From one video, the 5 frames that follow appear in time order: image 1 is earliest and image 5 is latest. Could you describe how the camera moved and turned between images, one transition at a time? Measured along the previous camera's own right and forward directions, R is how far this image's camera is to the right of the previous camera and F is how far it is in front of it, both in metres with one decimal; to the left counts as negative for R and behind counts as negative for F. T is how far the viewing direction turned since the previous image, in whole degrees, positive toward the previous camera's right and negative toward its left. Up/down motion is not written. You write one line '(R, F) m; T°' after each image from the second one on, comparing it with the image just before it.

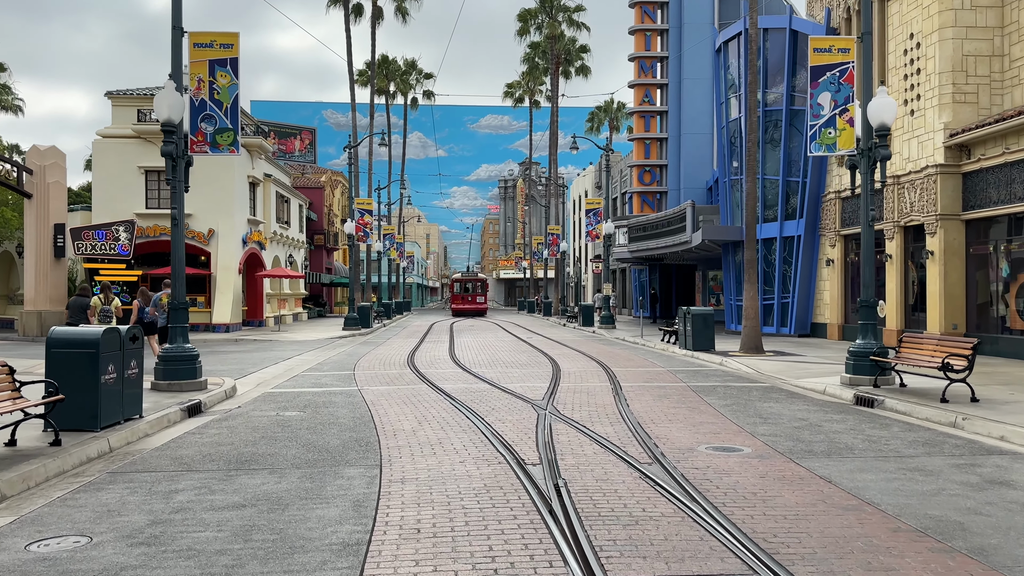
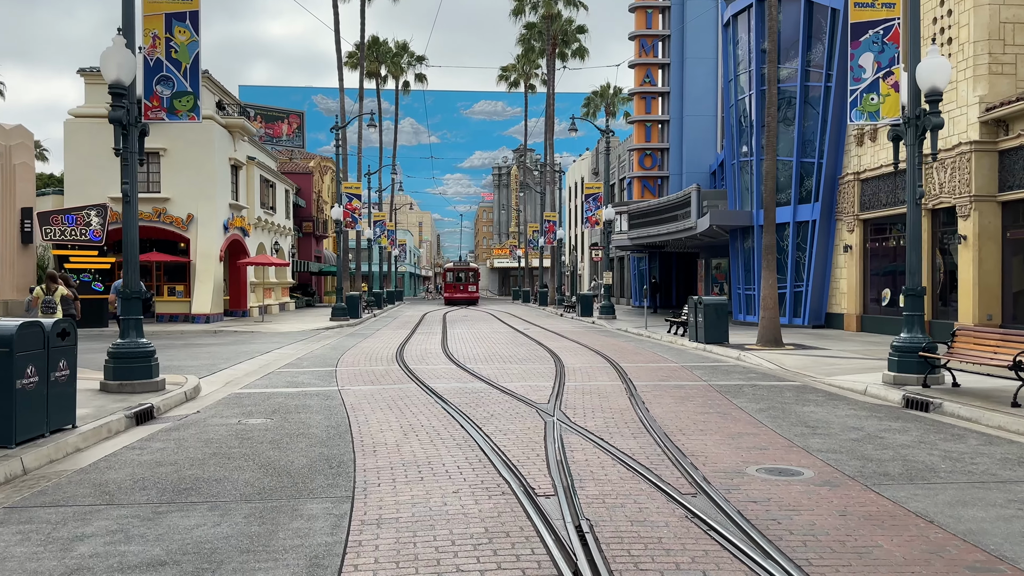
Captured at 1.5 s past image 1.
(-0.1, +1.6) m; 0°
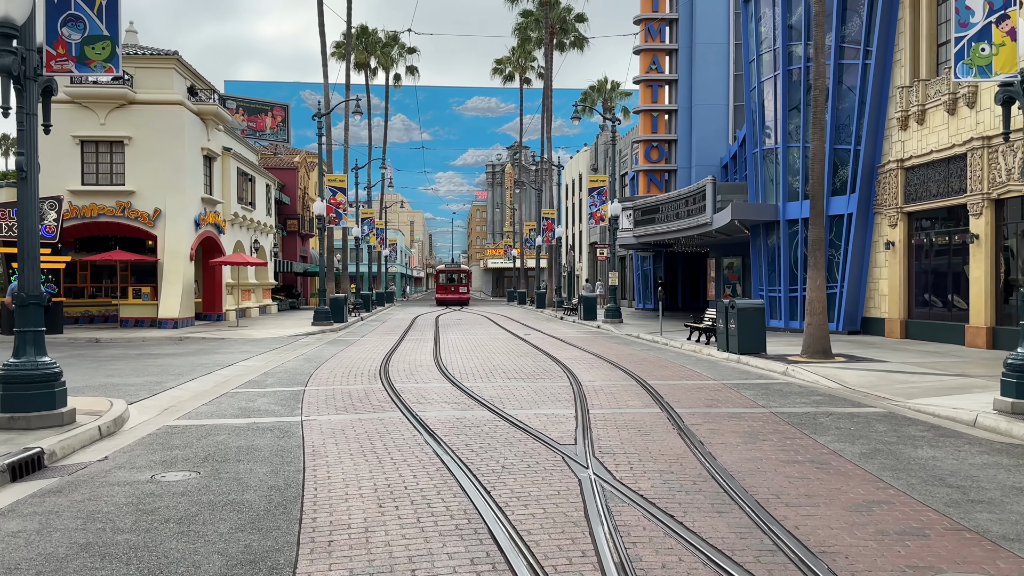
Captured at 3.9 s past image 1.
(-0.2, +2.6) m; +1°
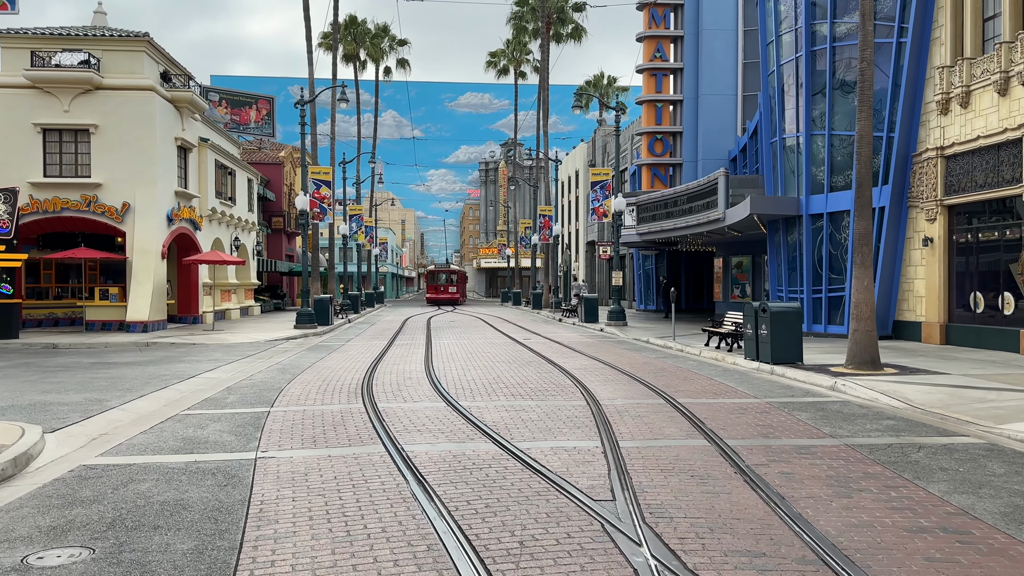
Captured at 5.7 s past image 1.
(-0.2, +2.0) m; +1°
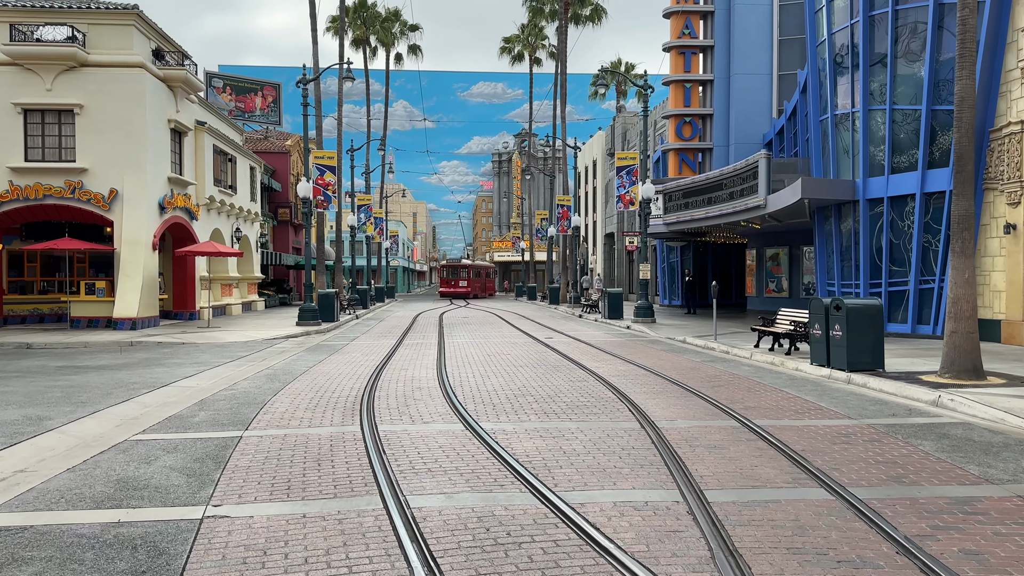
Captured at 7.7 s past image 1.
(-0.2, +2.2) m; -1°
